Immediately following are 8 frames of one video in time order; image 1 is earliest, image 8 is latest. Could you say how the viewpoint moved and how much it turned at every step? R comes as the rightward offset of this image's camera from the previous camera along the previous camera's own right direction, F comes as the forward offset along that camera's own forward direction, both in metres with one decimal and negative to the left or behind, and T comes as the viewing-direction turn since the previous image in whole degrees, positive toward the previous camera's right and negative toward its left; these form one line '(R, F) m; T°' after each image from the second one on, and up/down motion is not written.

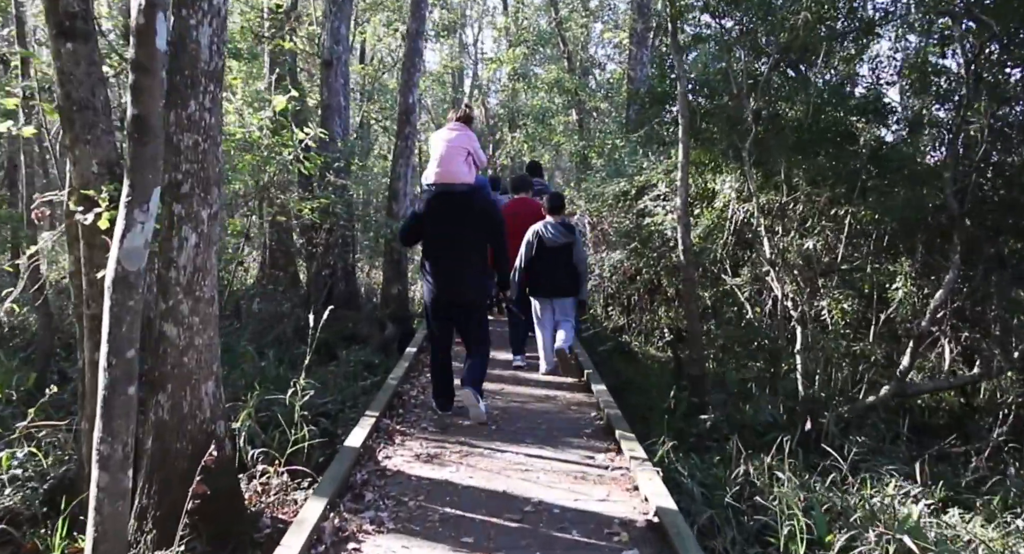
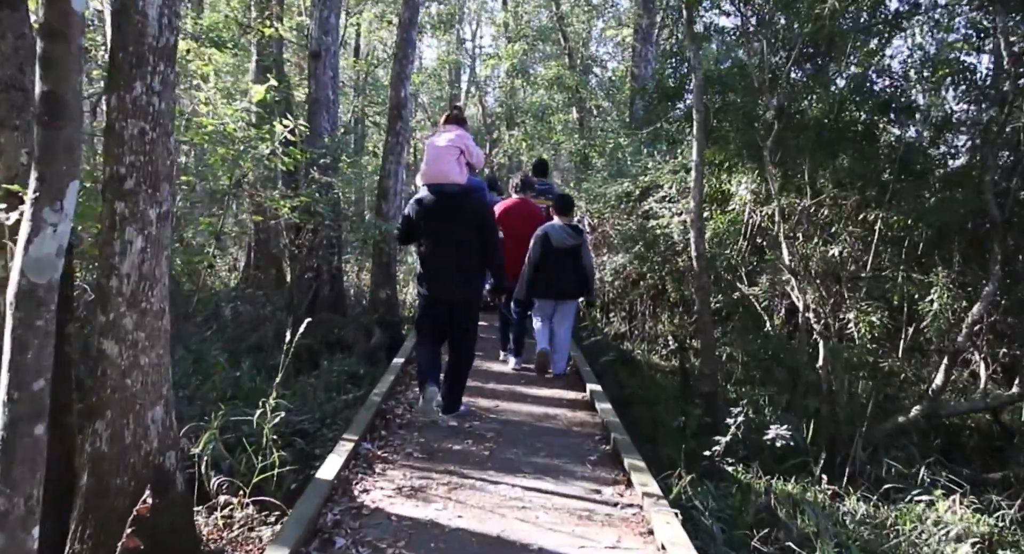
(0.0, +0.6) m; 0°
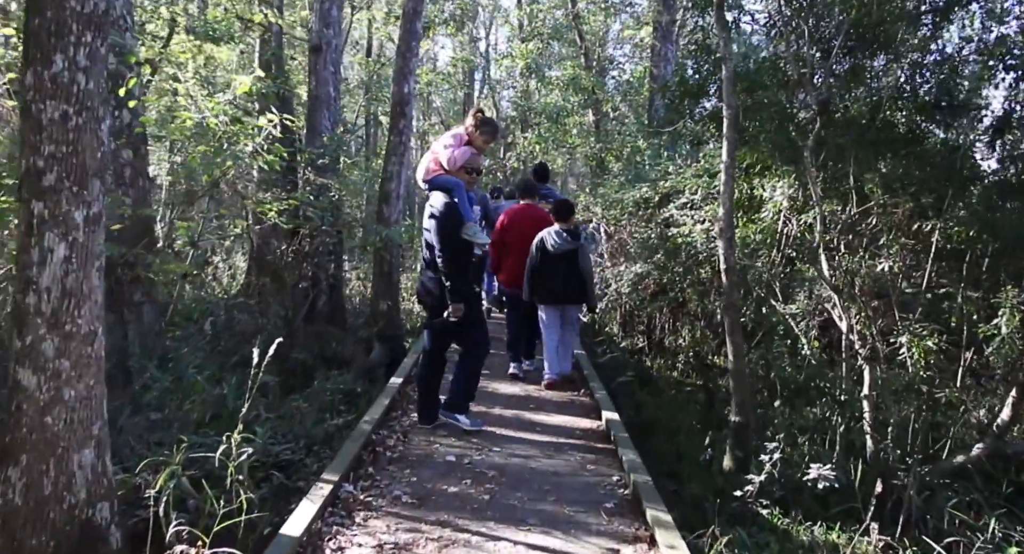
(0.0, +0.8) m; -1°
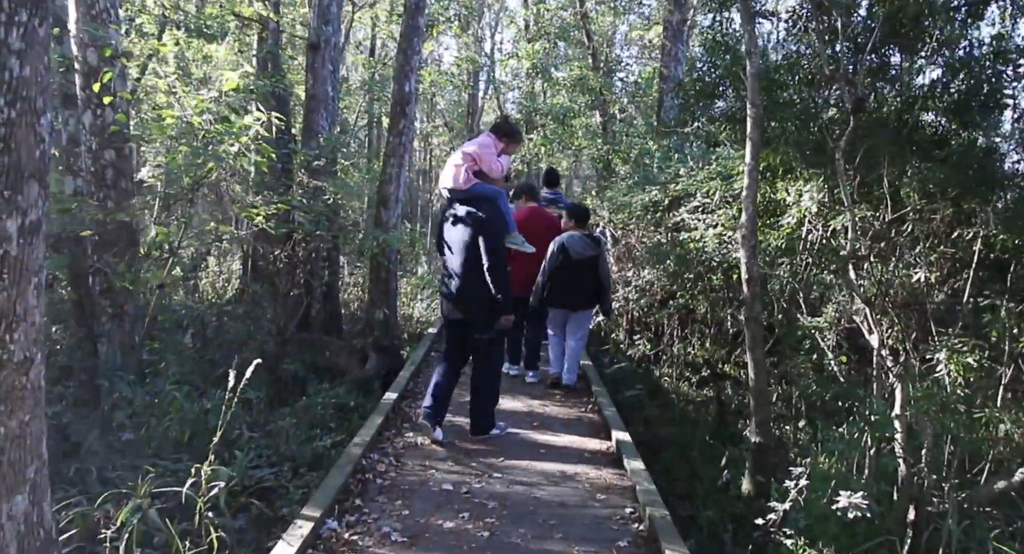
(0.0, +0.5) m; 0°
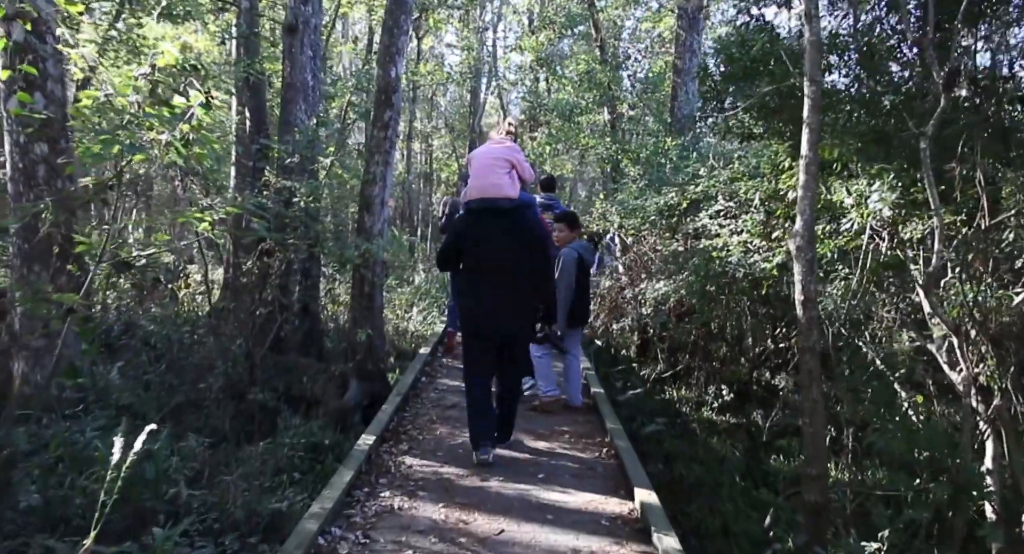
(0.0, +1.2) m; 0°
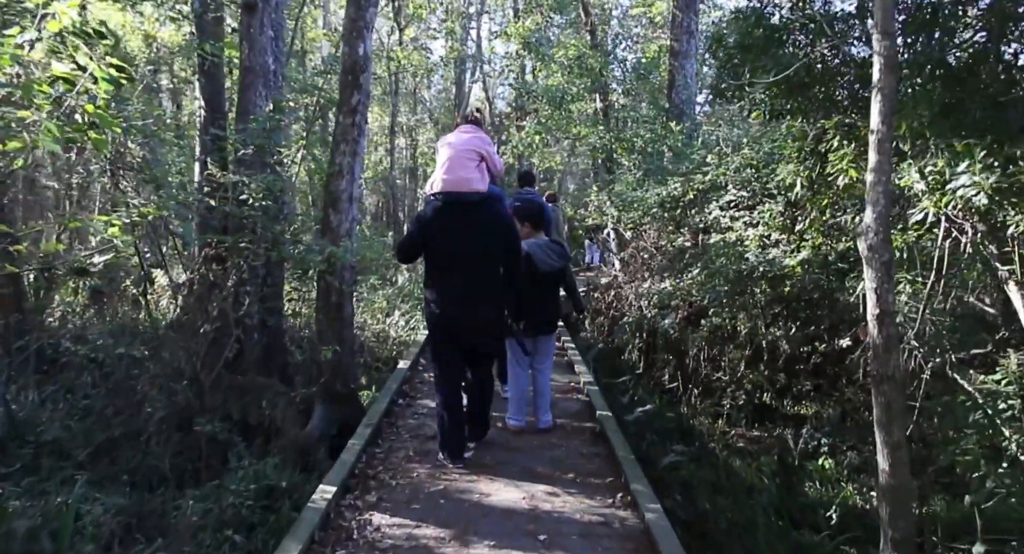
(0.0, +1.1) m; +1°
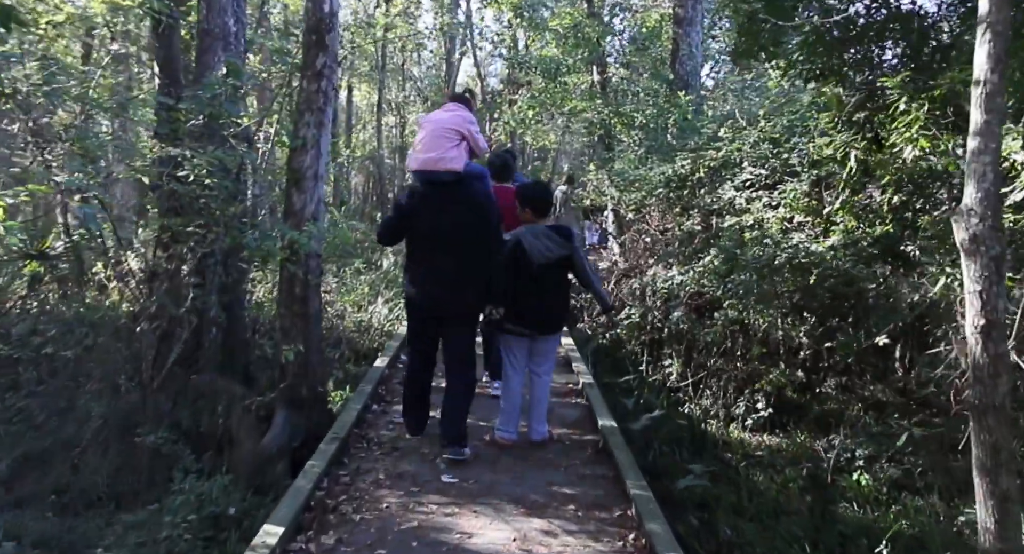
(0.0, +0.9) m; +1°
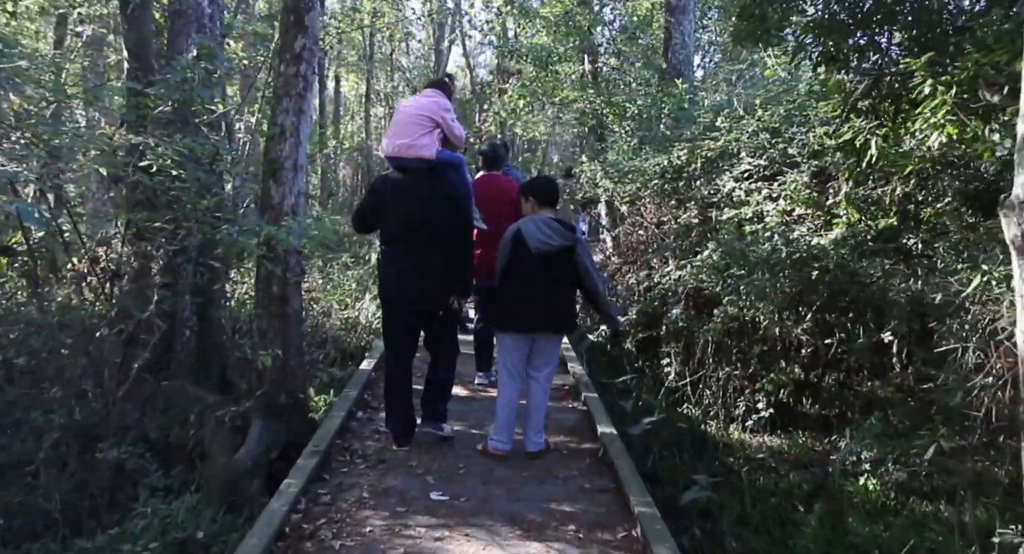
(0.0, +0.4) m; +1°
